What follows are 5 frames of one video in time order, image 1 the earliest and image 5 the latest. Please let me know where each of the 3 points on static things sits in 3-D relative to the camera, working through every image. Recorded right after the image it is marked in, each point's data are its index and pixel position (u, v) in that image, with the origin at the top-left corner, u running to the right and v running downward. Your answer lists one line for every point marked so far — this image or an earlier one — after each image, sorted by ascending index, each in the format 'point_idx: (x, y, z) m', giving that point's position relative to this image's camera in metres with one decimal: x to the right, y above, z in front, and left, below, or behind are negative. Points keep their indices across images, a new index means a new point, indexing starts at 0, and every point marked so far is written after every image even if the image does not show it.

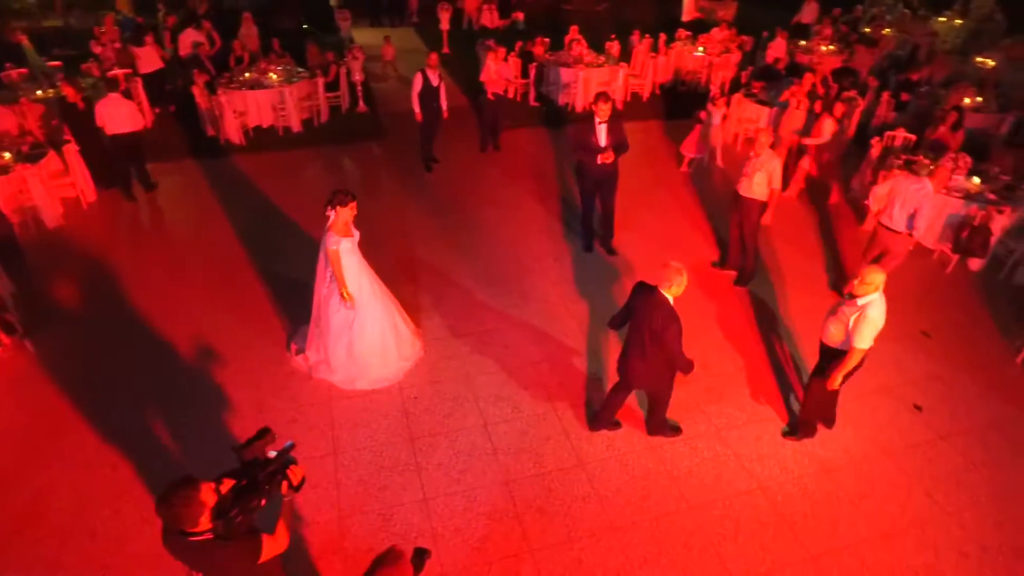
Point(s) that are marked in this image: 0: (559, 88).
0: (+0.8, +3.5, +10.8) m
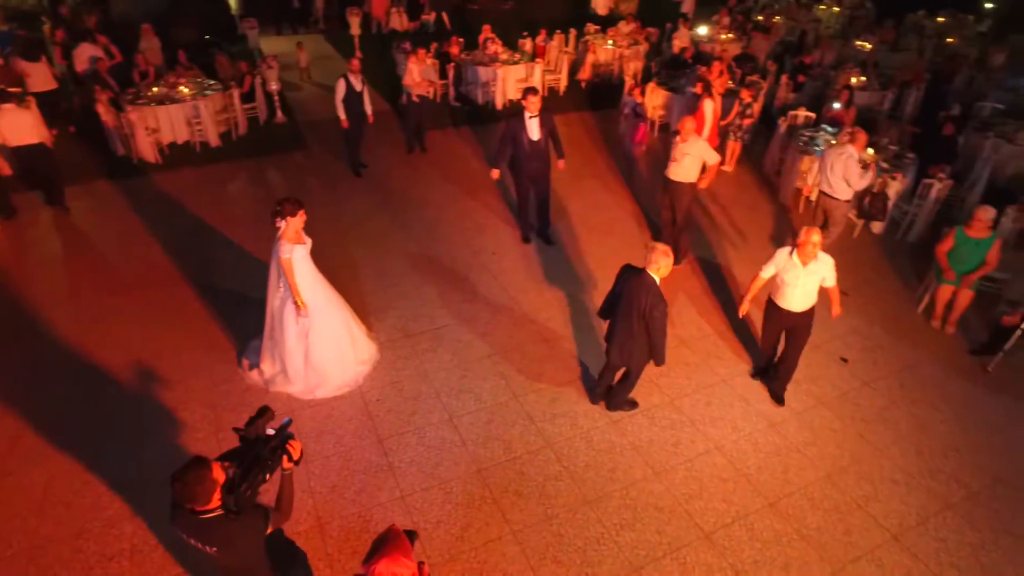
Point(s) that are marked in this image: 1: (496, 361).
0: (-0.6, +3.5, +10.9) m
1: (-0.1, -0.6, +5.5) m
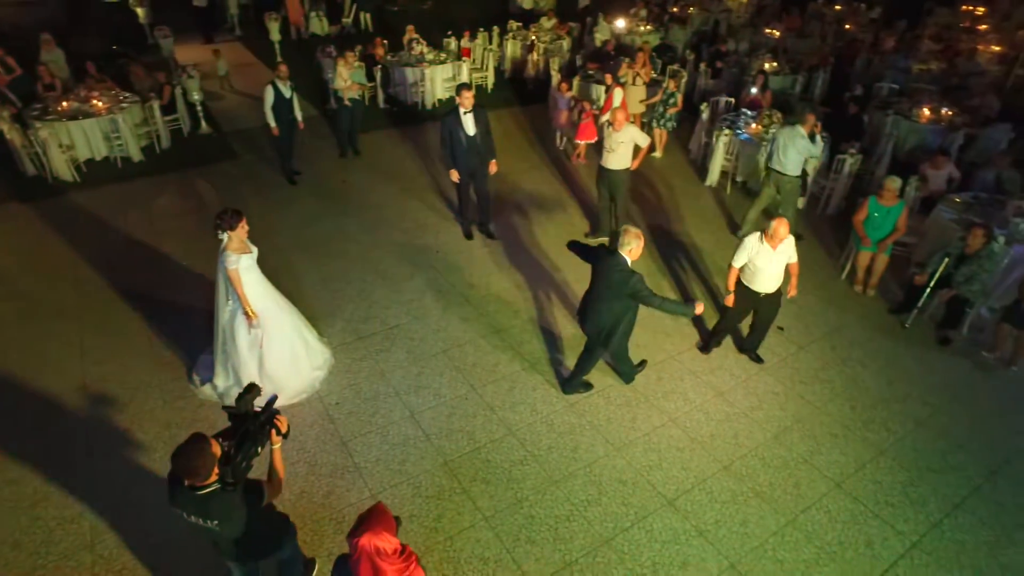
0: (-1.8, +3.5, +10.9) m
1: (-0.5, -0.6, +5.5) m
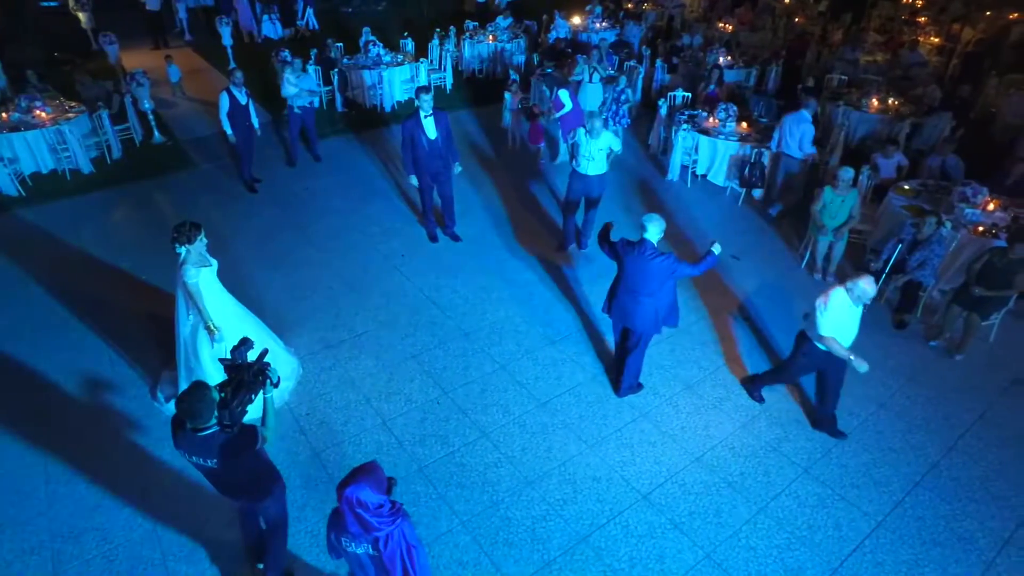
0: (-2.5, +3.4, +10.8) m
1: (-0.8, -0.6, +5.5) m
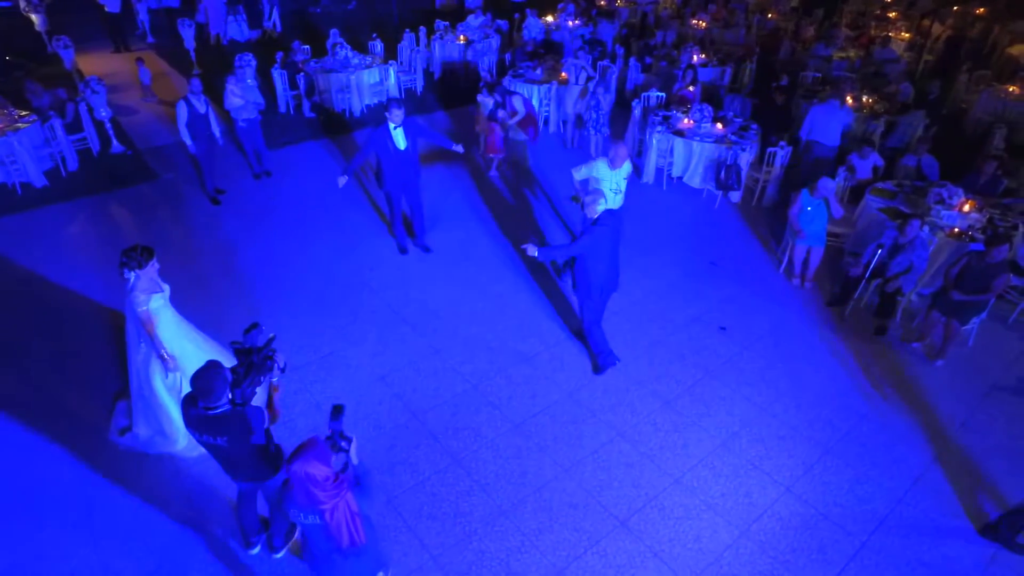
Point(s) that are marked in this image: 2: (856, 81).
0: (-3.0, +3.2, +10.5) m
1: (-1.0, -0.8, +5.3) m
2: (+5.9, +3.6, +10.7) m
